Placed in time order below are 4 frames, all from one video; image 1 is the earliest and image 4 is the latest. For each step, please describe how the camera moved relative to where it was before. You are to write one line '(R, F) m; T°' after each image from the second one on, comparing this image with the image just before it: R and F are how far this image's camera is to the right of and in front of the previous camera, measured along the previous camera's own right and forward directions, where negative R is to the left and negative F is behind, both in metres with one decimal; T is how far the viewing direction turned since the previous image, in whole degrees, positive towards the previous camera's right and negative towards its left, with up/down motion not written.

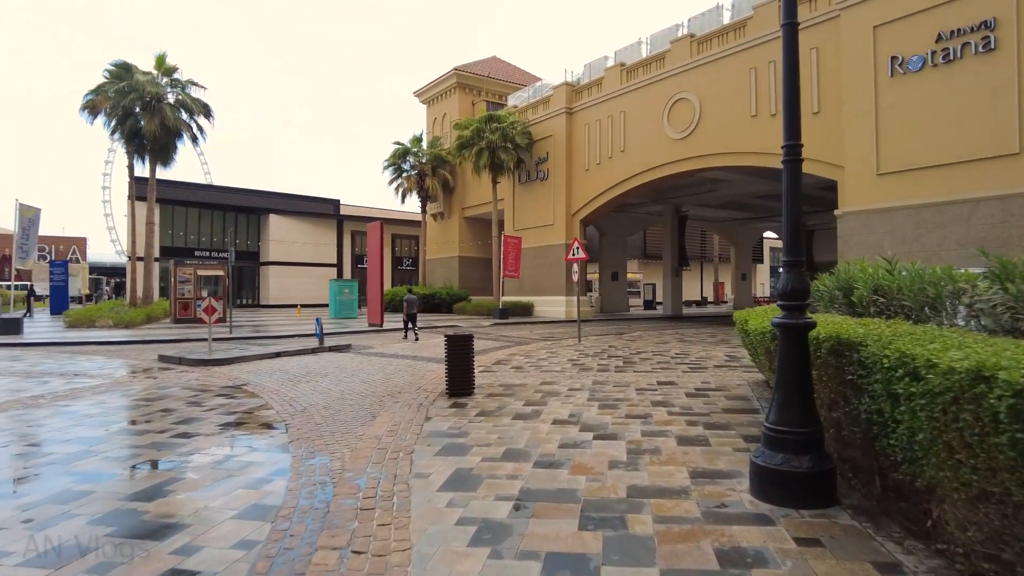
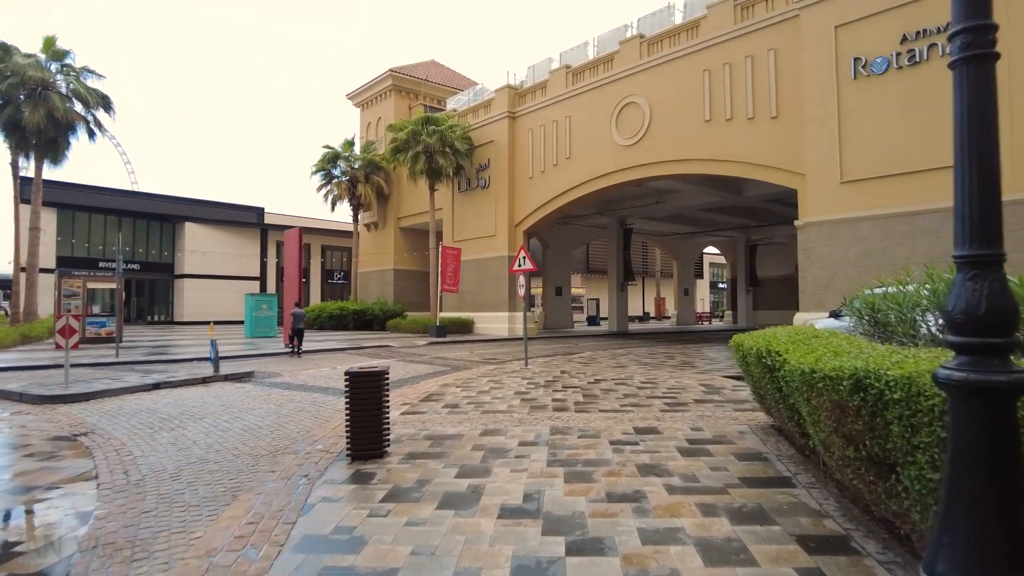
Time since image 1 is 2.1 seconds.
(+0.1, +2.0) m; +5°
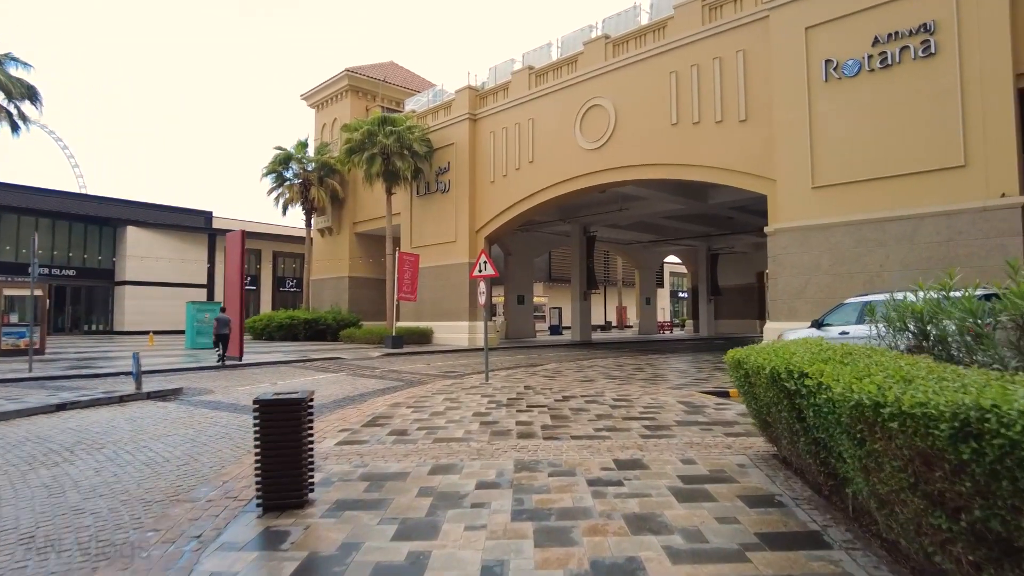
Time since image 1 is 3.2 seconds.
(0.0, +1.0) m; +3°
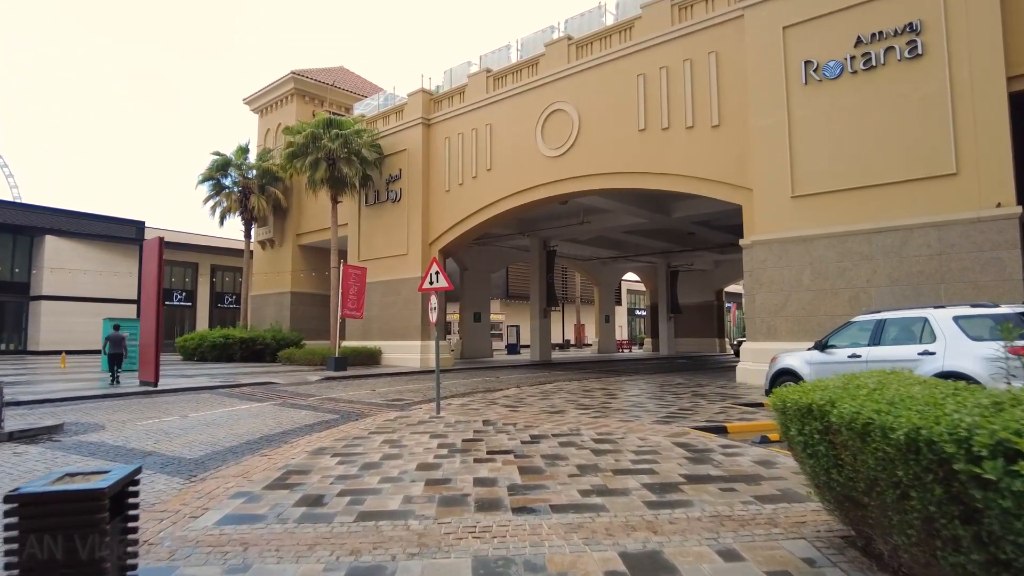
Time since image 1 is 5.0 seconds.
(0.0, +1.7) m; +4°
